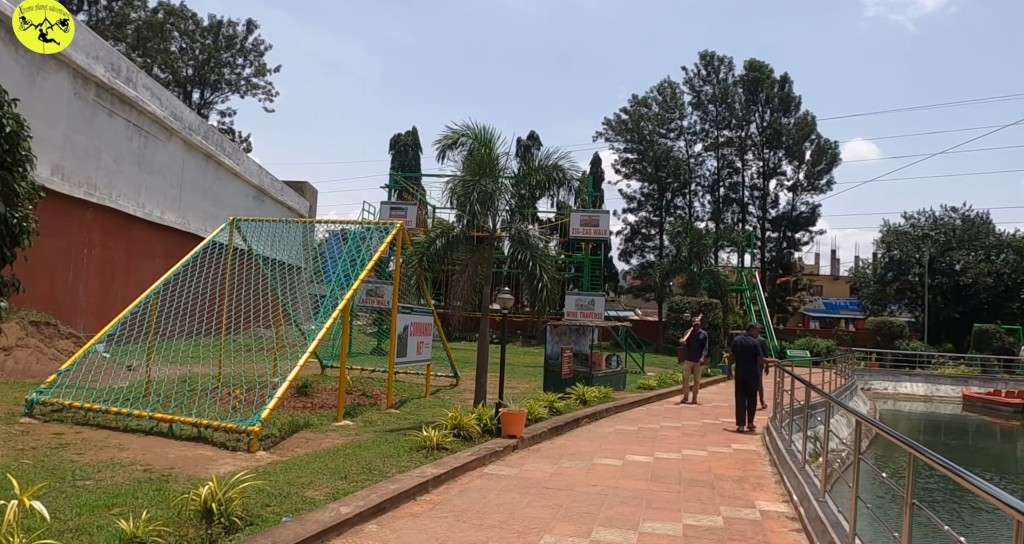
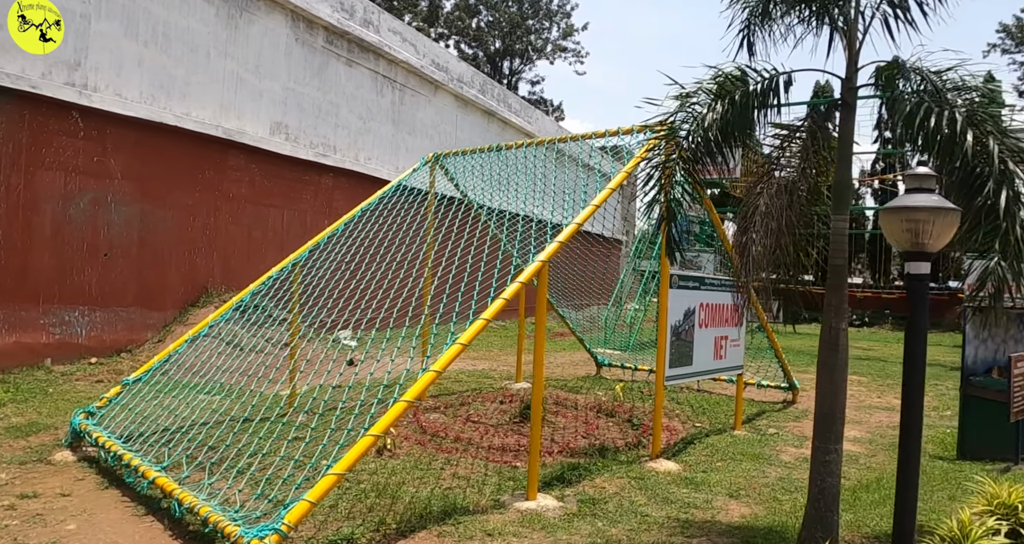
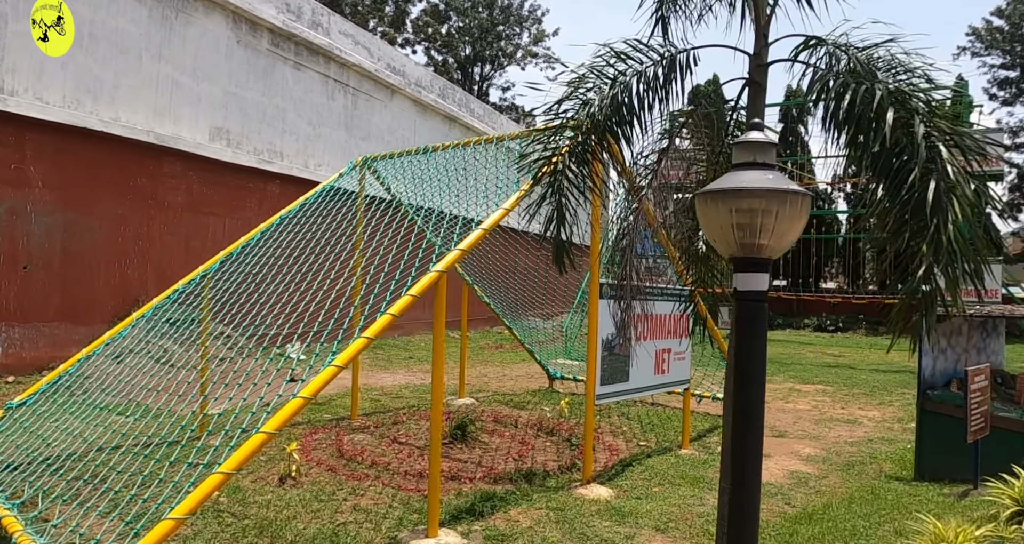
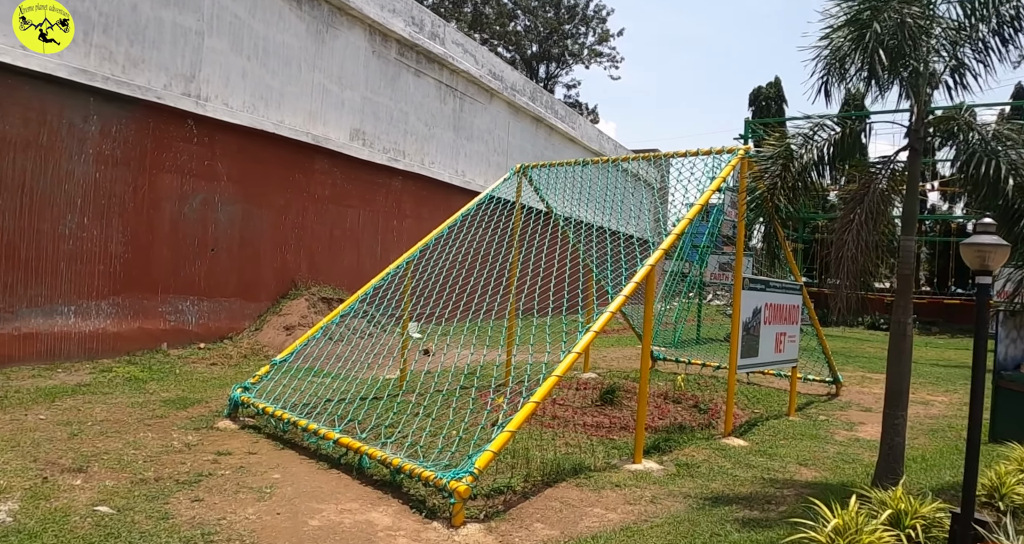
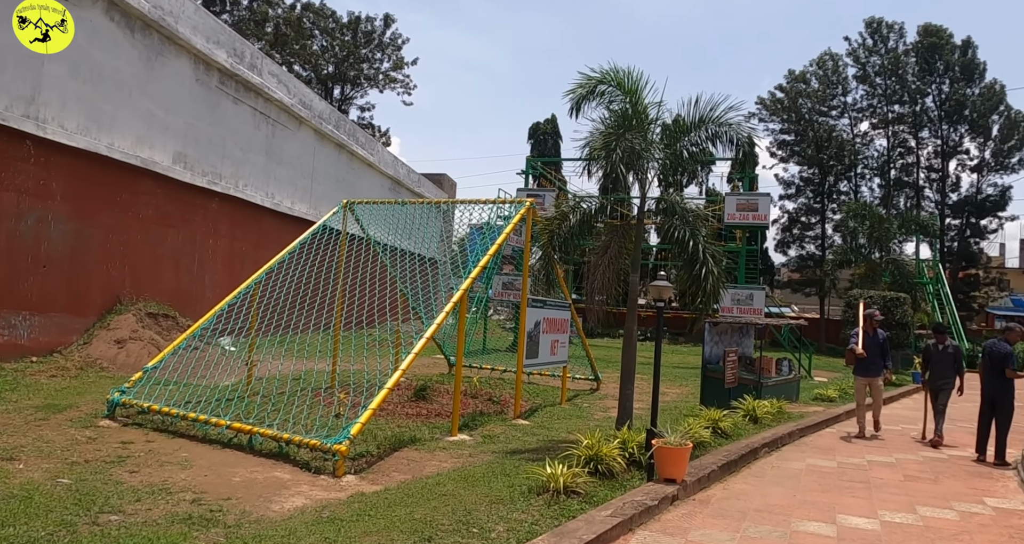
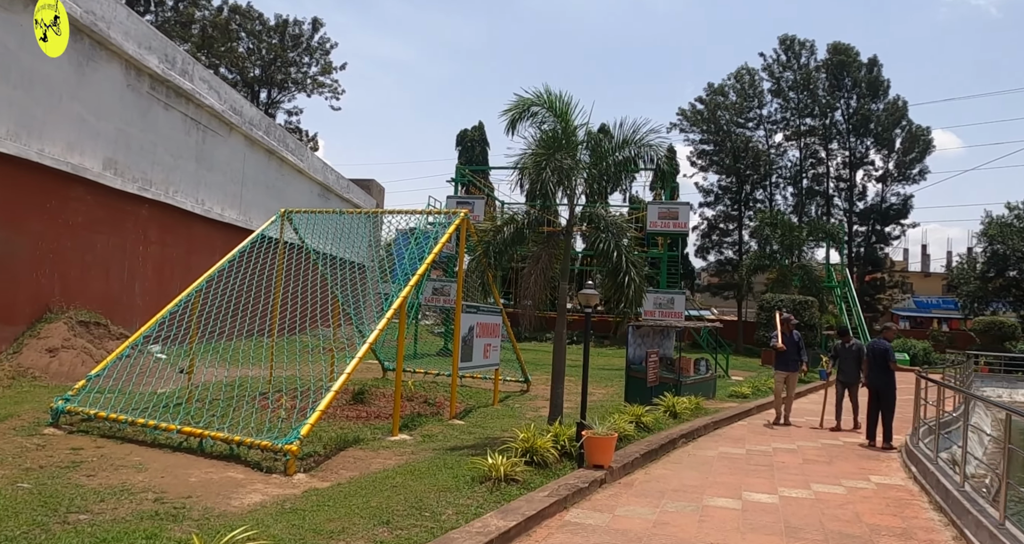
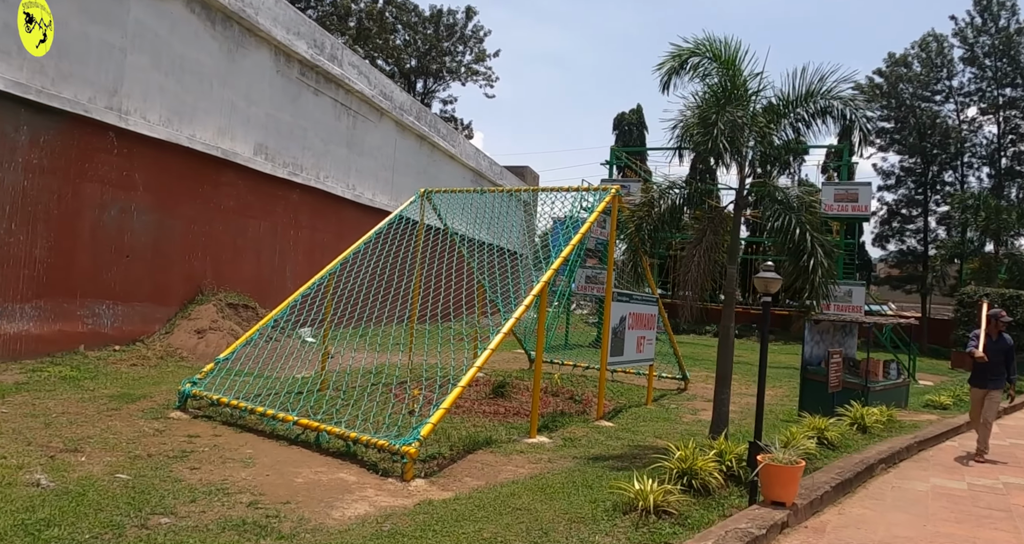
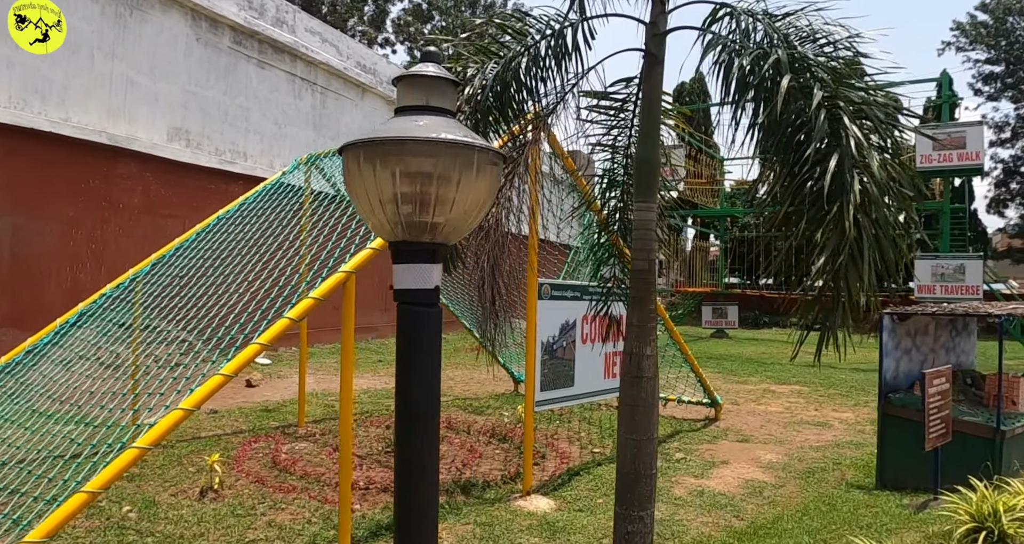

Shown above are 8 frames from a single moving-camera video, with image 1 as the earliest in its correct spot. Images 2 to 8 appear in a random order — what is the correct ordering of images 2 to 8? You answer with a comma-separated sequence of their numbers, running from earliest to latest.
6, 5, 7, 4, 2, 3, 8
